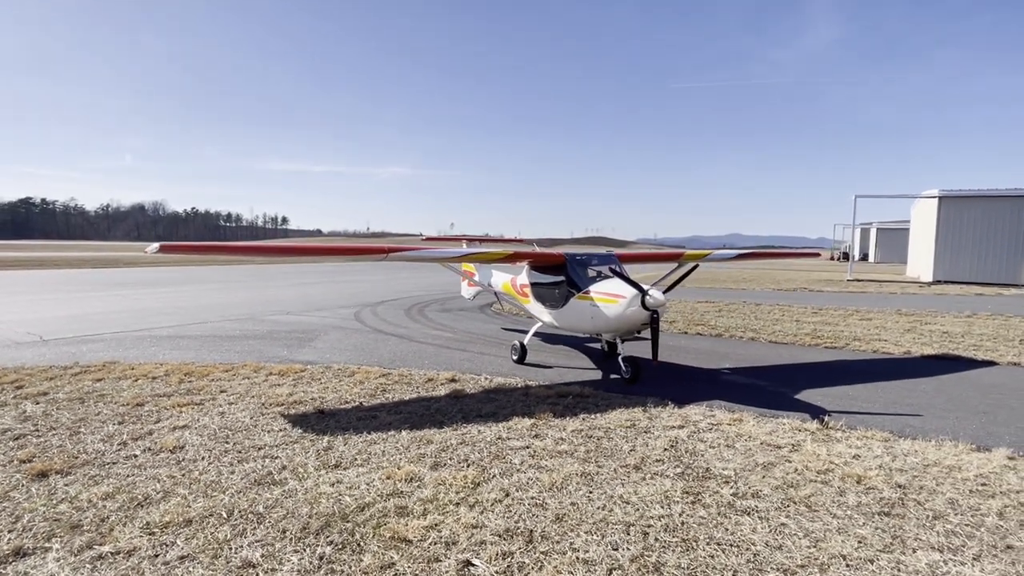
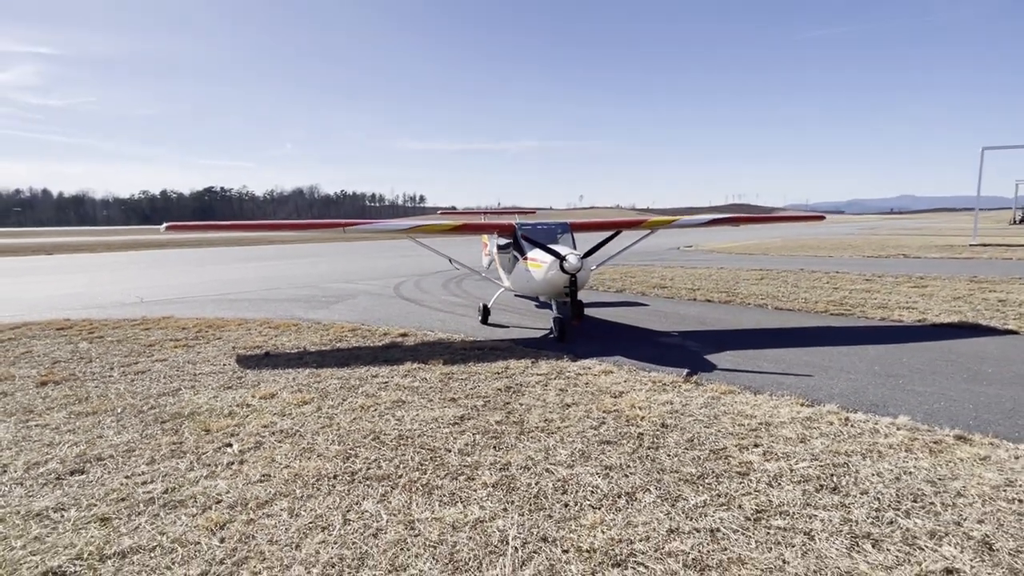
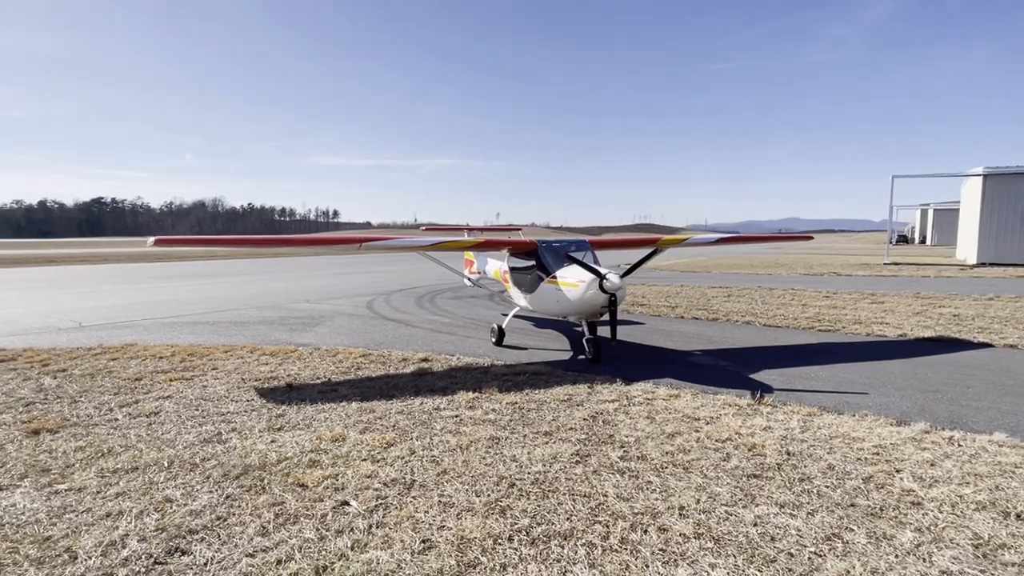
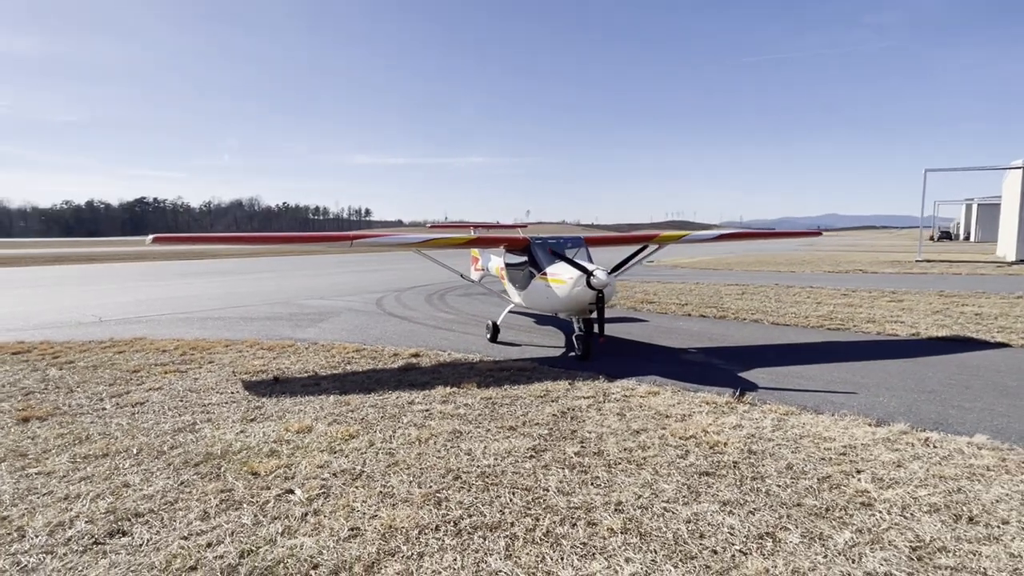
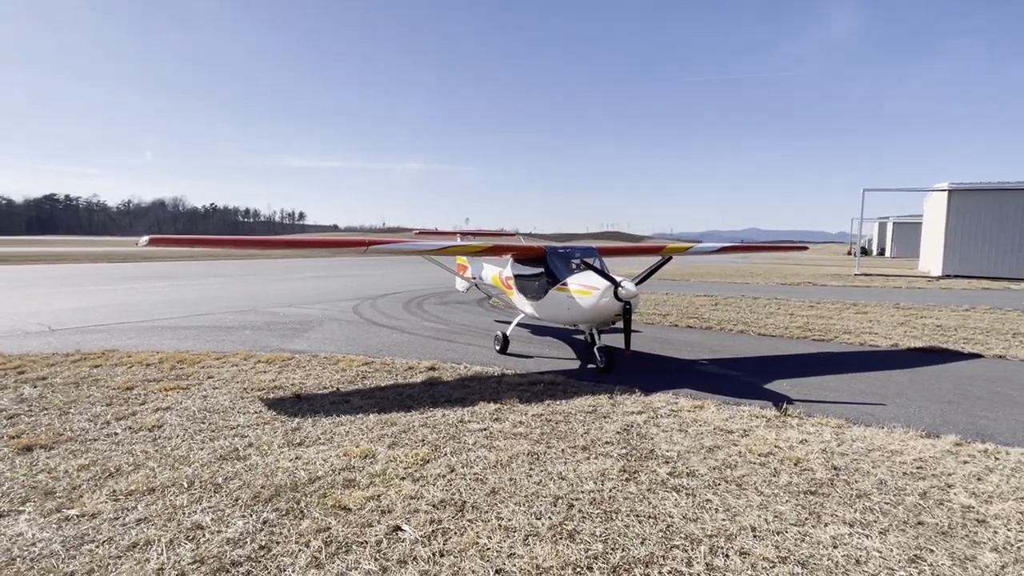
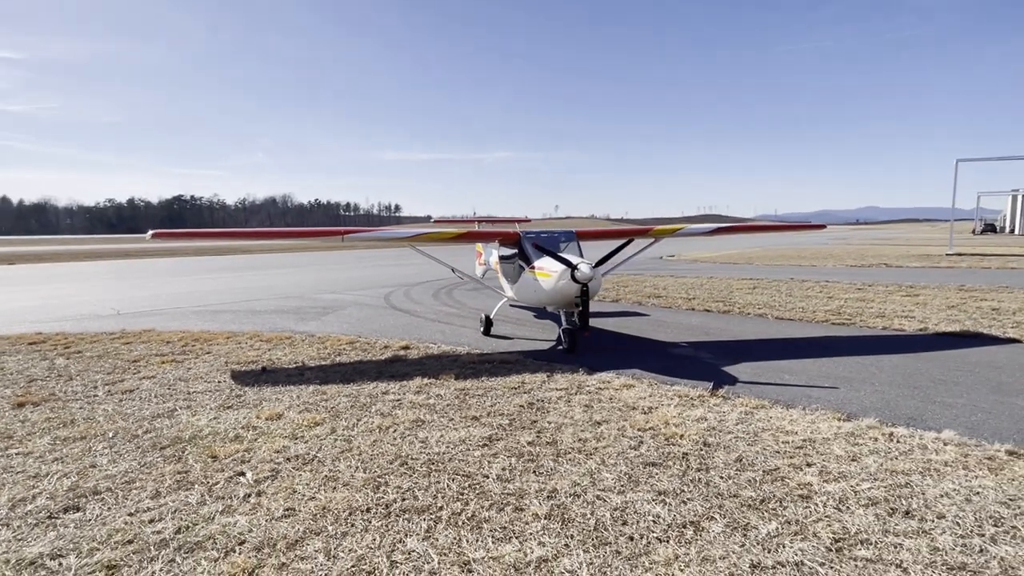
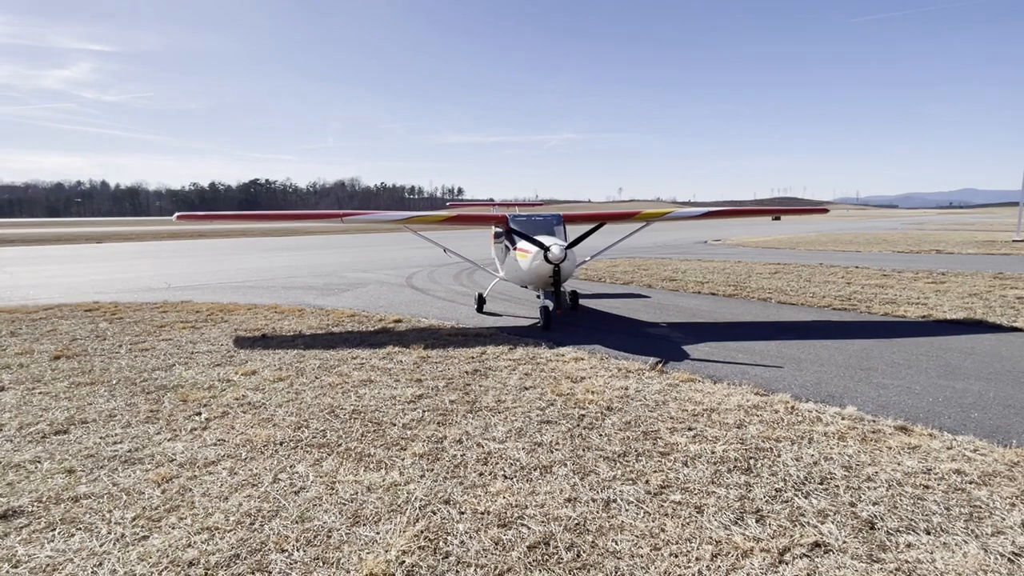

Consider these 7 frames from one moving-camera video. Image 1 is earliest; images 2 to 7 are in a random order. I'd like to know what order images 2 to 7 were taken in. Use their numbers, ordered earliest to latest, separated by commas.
5, 3, 4, 6, 2, 7
